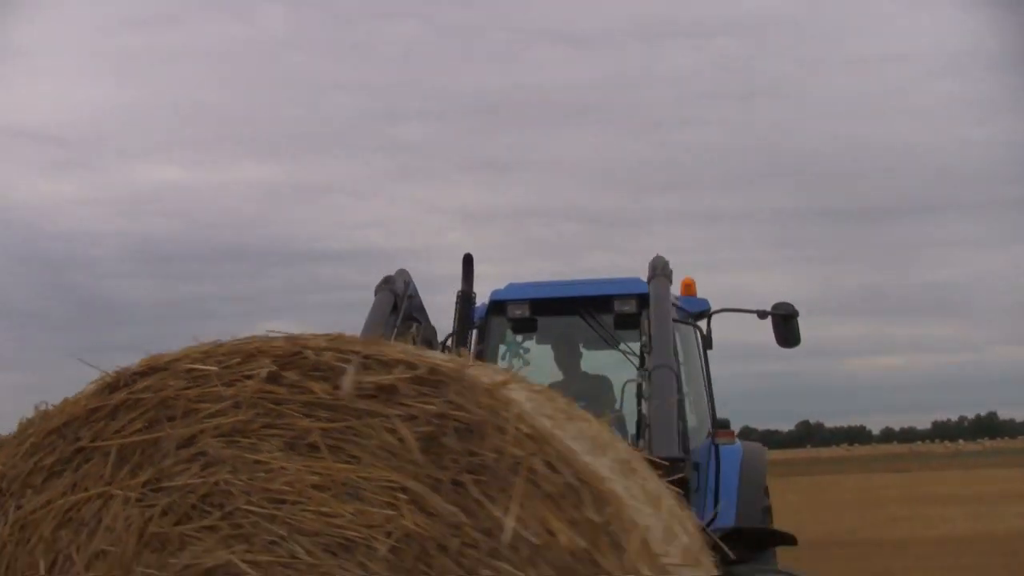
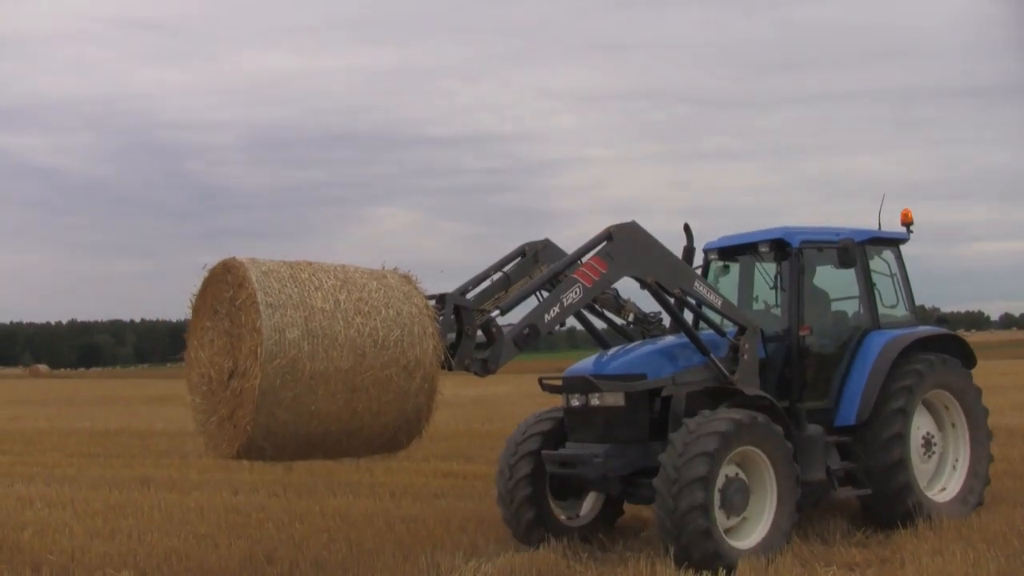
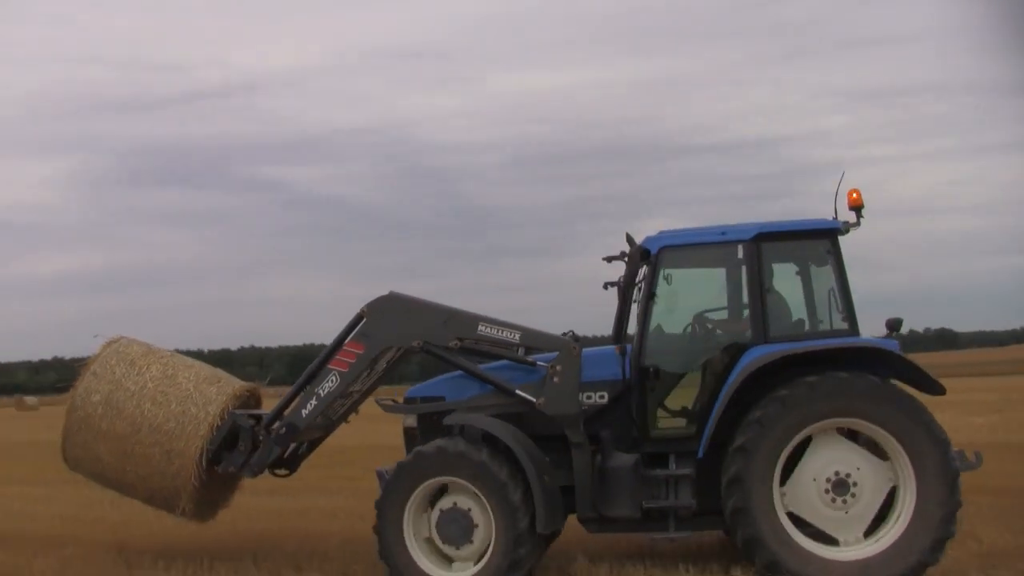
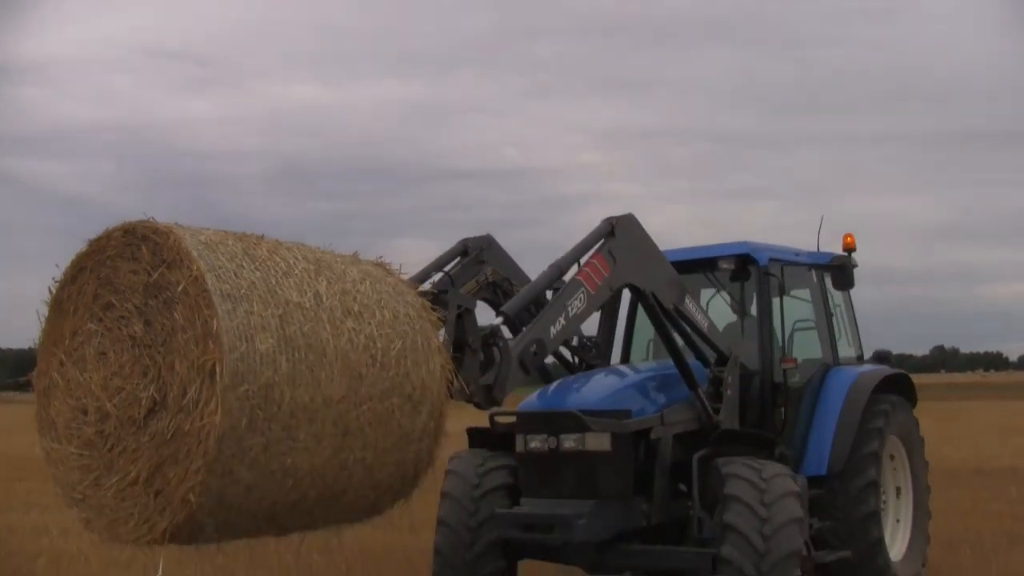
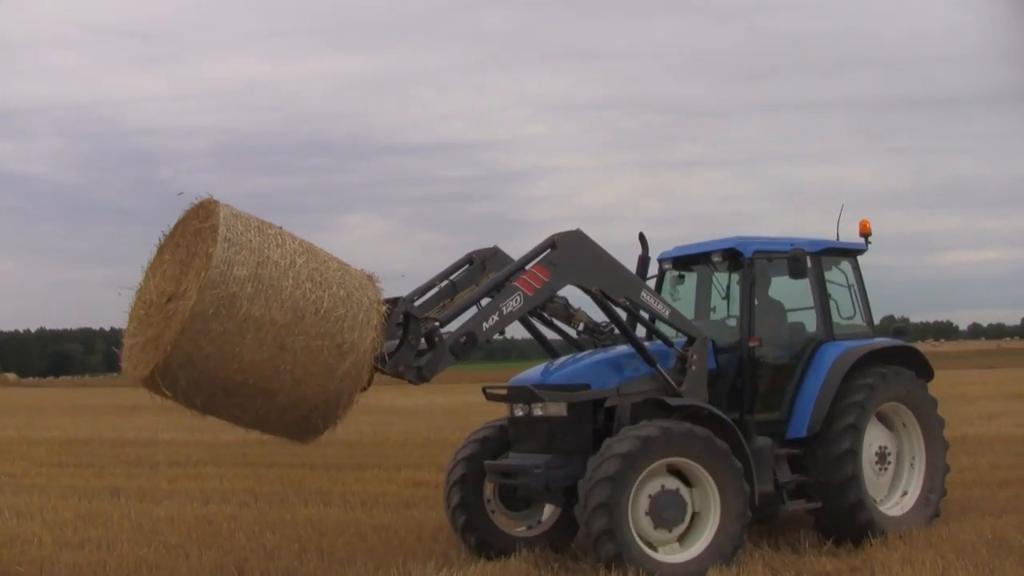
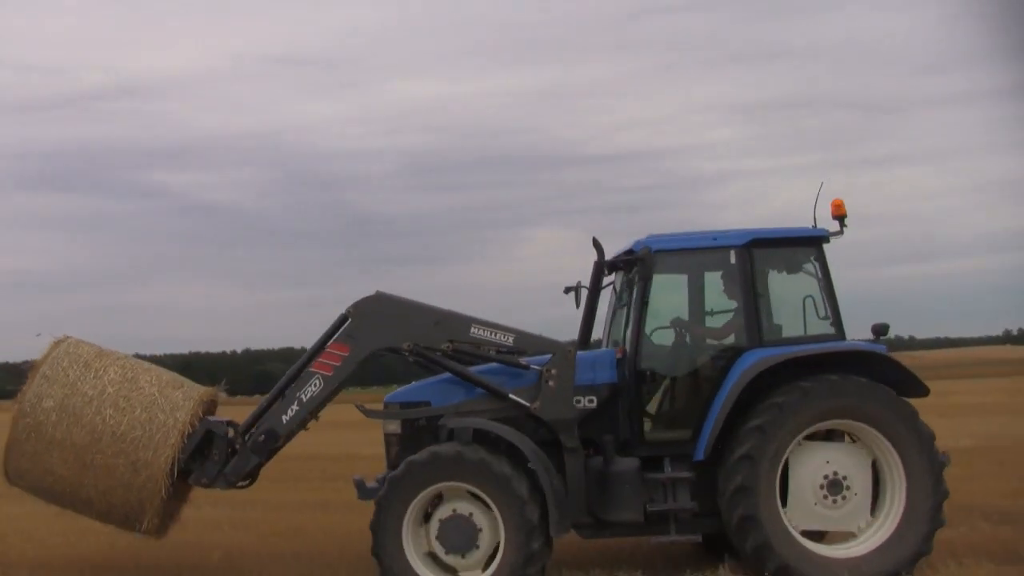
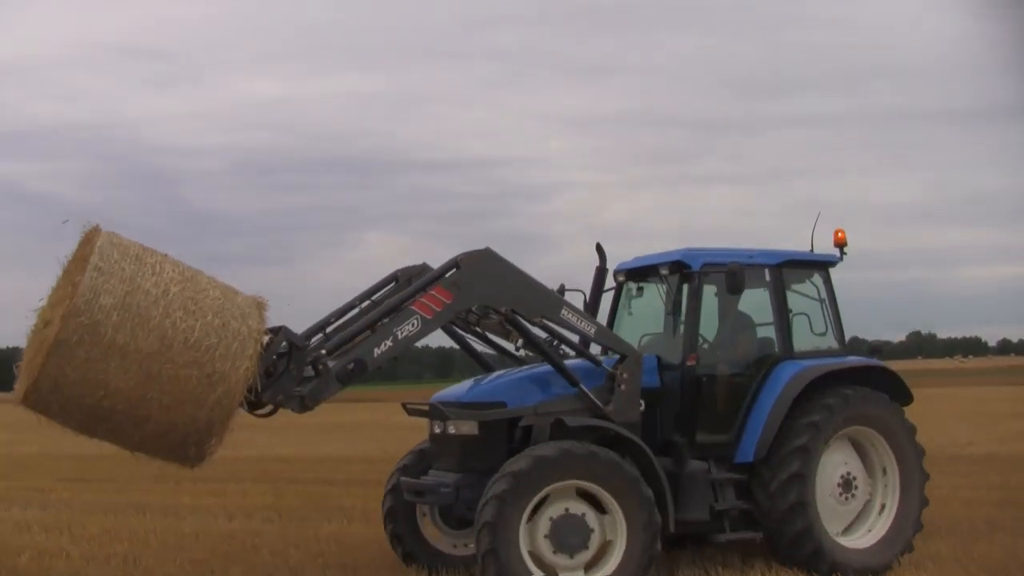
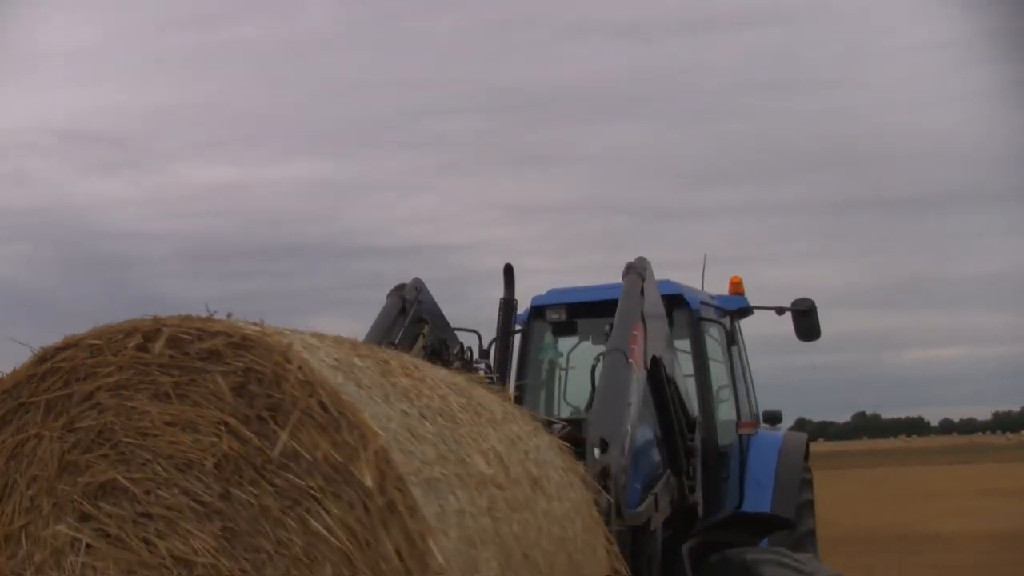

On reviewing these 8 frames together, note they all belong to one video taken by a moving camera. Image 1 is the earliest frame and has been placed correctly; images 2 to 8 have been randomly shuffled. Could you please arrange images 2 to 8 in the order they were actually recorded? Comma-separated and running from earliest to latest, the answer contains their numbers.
8, 4, 2, 5, 7, 6, 3
